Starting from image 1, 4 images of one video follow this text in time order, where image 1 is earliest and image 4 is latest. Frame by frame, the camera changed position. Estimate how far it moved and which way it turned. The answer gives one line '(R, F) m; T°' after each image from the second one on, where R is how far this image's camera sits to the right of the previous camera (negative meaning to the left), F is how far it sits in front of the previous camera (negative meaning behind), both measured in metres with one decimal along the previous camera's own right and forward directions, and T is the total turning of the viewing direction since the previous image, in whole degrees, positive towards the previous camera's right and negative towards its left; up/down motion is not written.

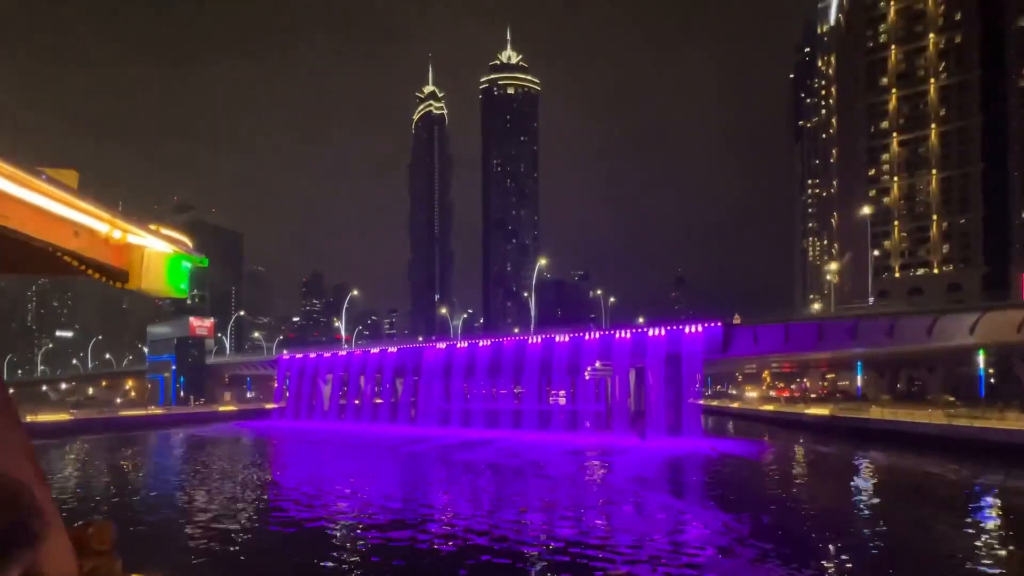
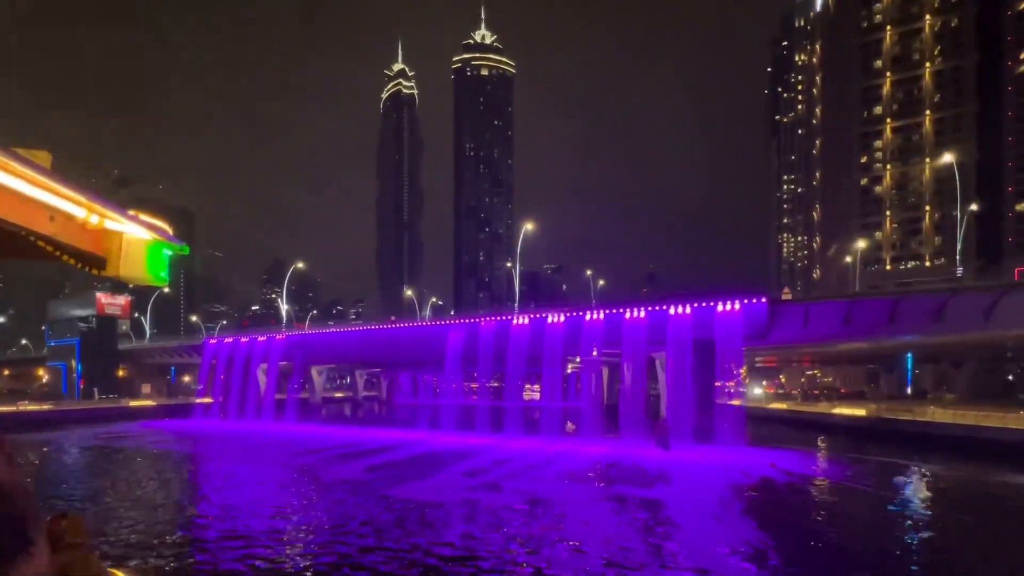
(-0.4, +8.5) m; +2°
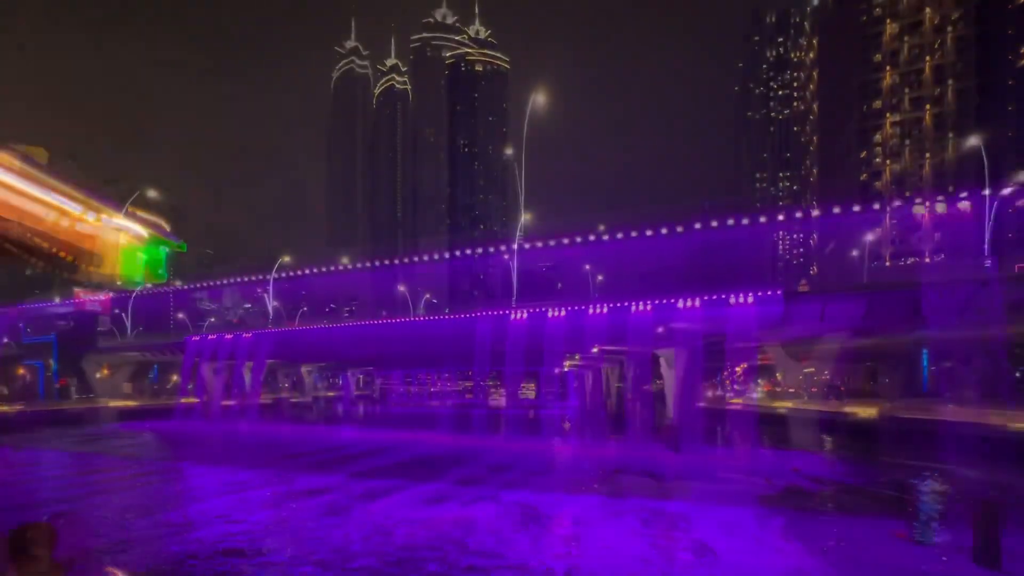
(-0.1, +1.8) m; 0°
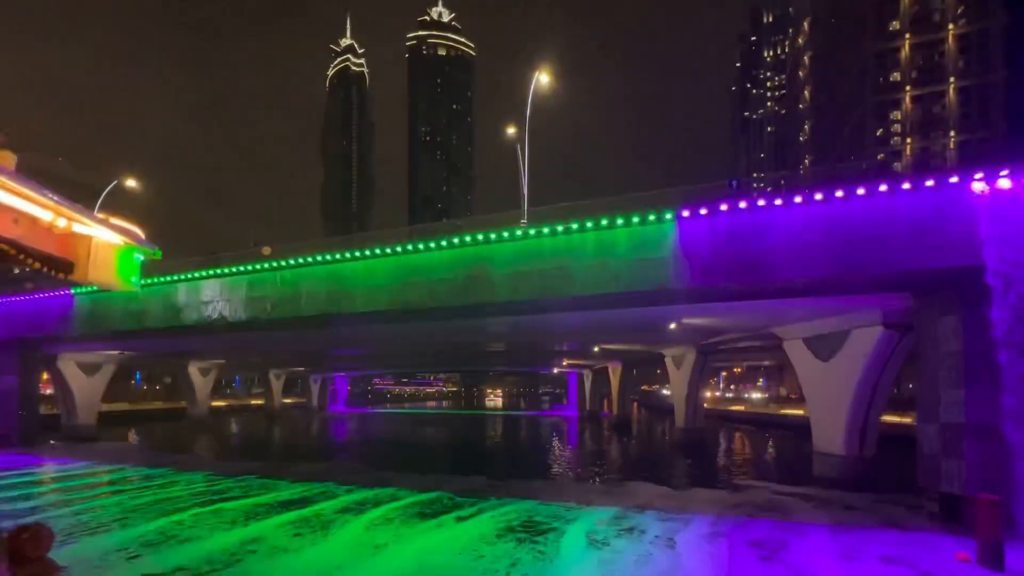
(-0.2, +2.2) m; 0°
